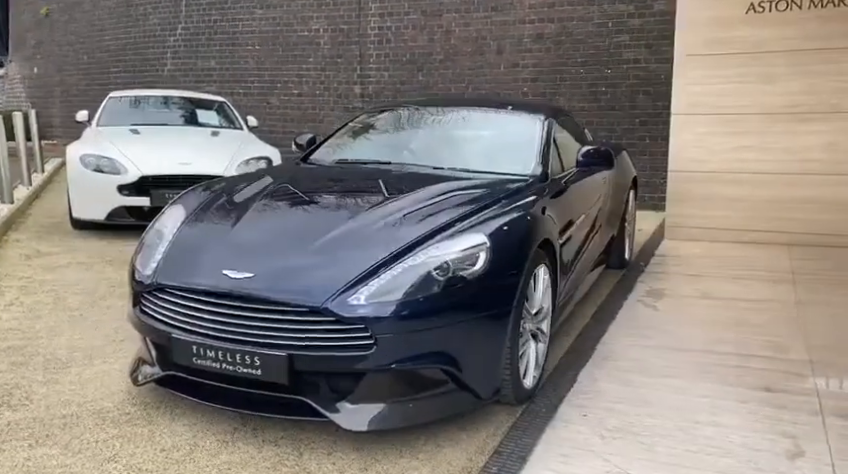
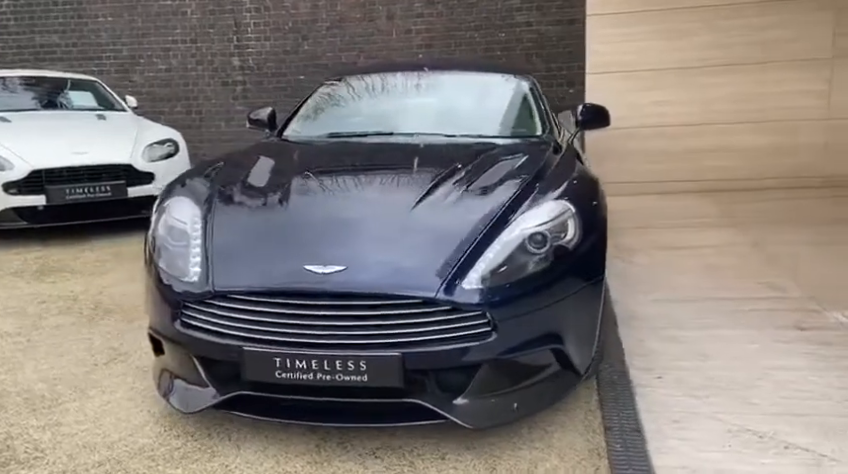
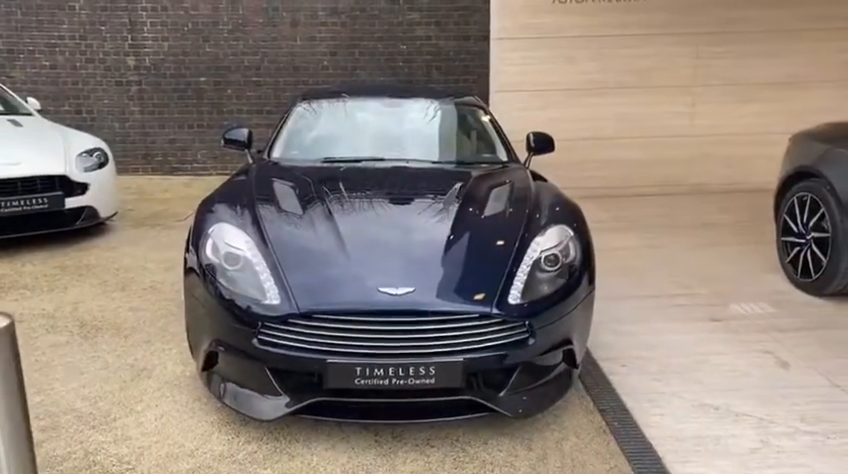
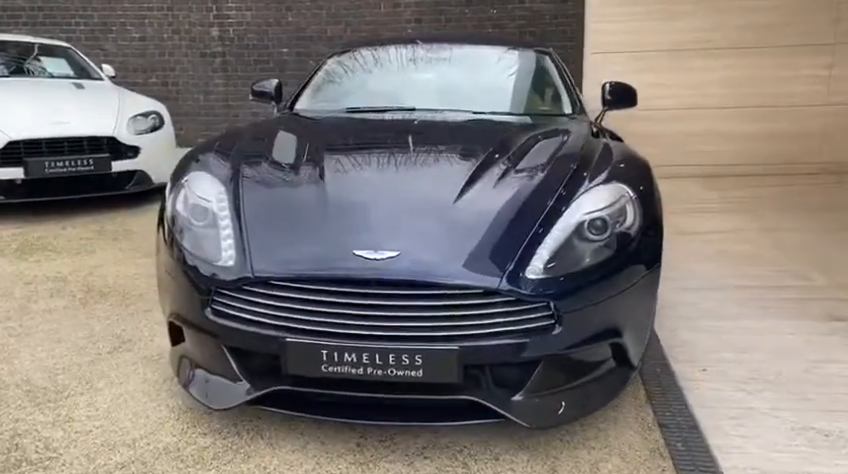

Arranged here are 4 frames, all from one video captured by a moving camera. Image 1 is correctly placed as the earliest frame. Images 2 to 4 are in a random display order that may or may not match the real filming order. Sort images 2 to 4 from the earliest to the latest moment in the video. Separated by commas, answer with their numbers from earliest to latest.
2, 4, 3
